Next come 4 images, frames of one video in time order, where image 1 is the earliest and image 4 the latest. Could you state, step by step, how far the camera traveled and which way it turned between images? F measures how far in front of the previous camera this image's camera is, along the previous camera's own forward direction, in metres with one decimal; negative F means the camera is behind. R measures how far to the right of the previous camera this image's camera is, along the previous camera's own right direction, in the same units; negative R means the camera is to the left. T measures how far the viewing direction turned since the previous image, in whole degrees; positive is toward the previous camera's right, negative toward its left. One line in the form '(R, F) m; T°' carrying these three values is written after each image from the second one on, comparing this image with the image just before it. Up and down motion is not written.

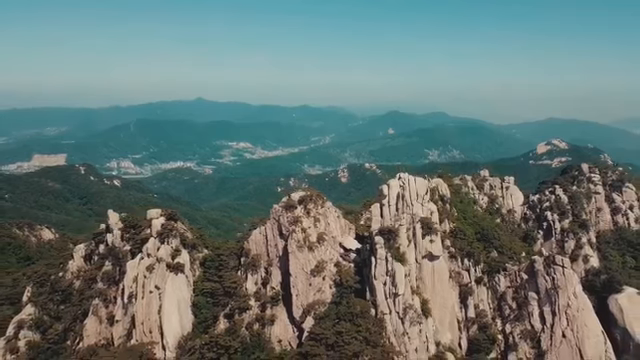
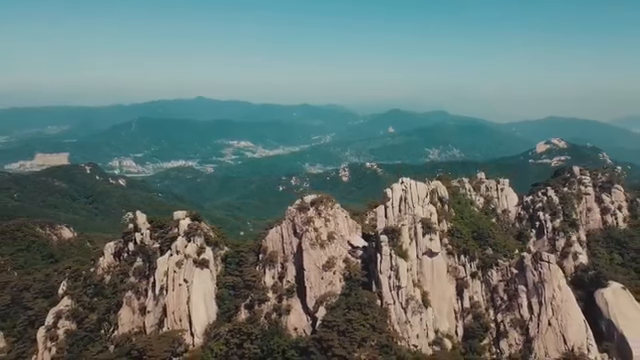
(-0.7, -3.8) m; 0°
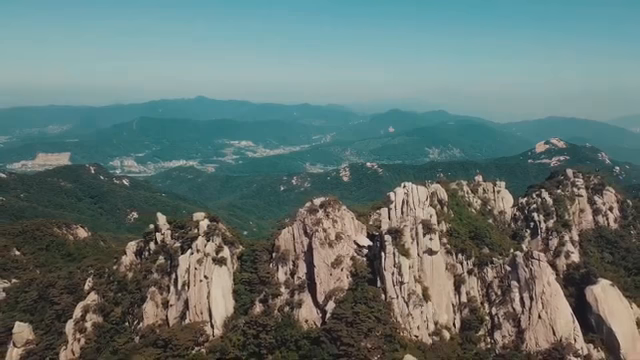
(-0.7, -3.2) m; 0°
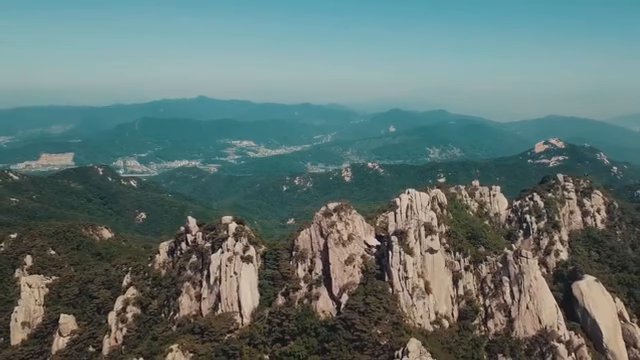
(-1.2, -5.6) m; 0°
